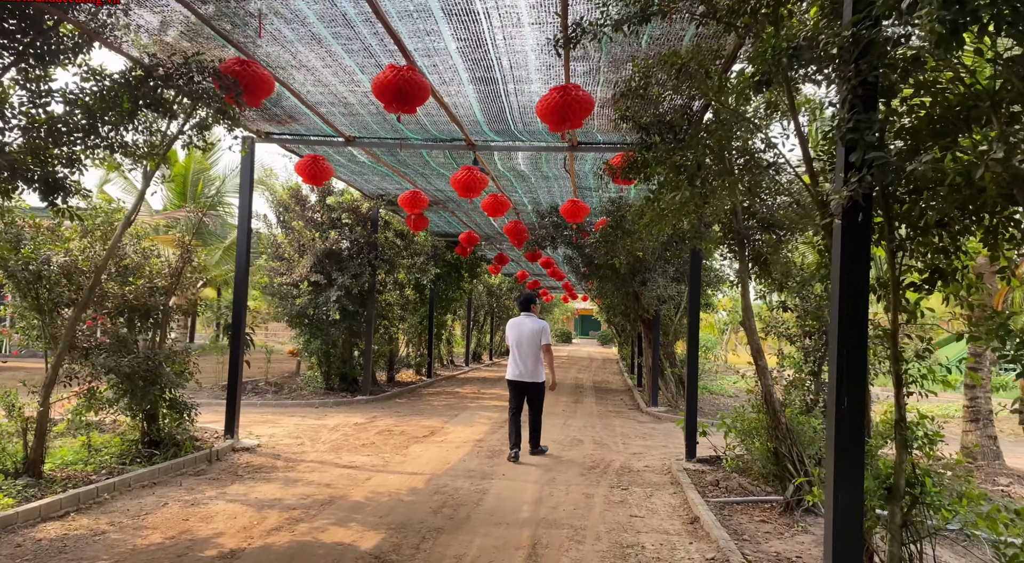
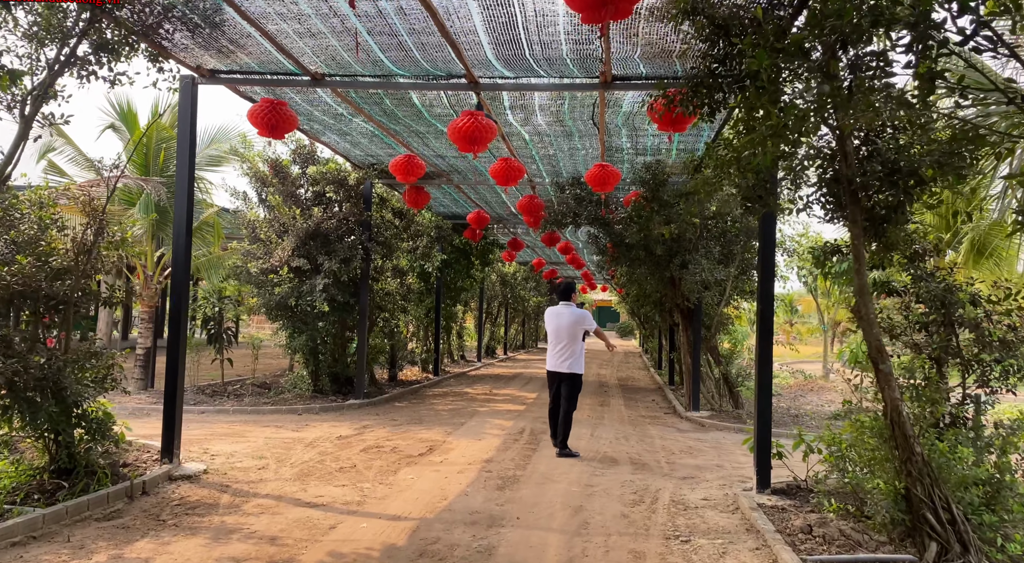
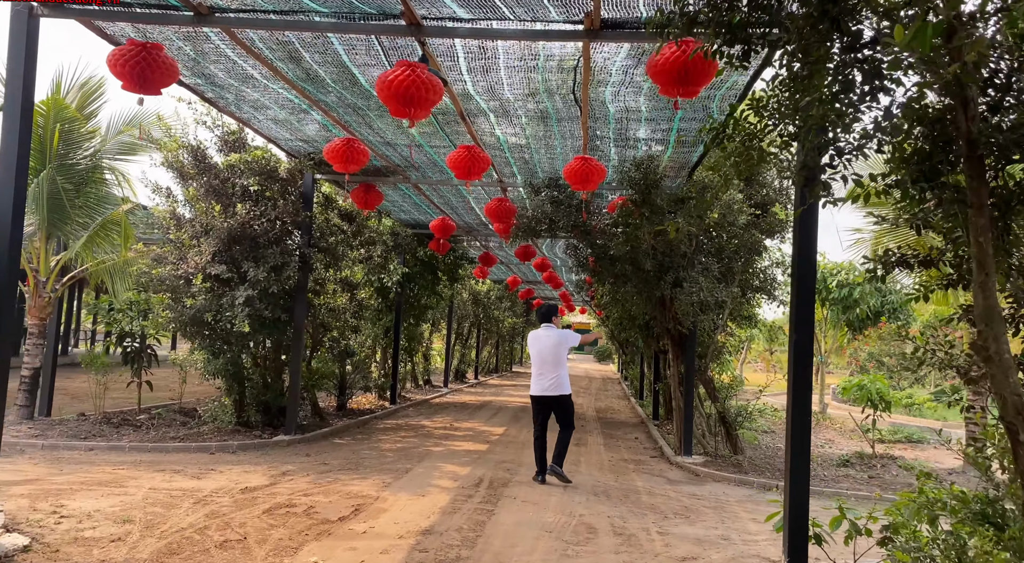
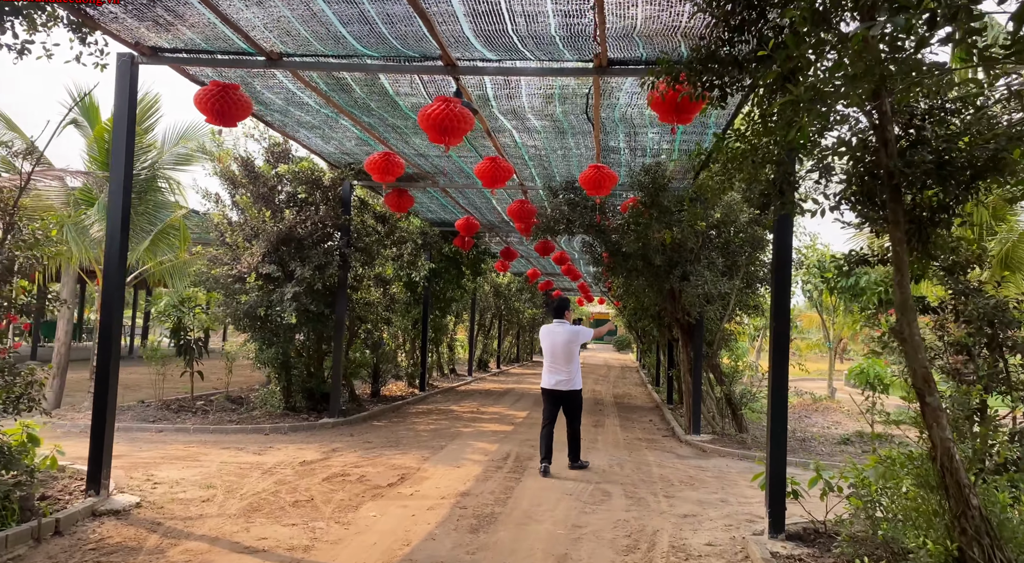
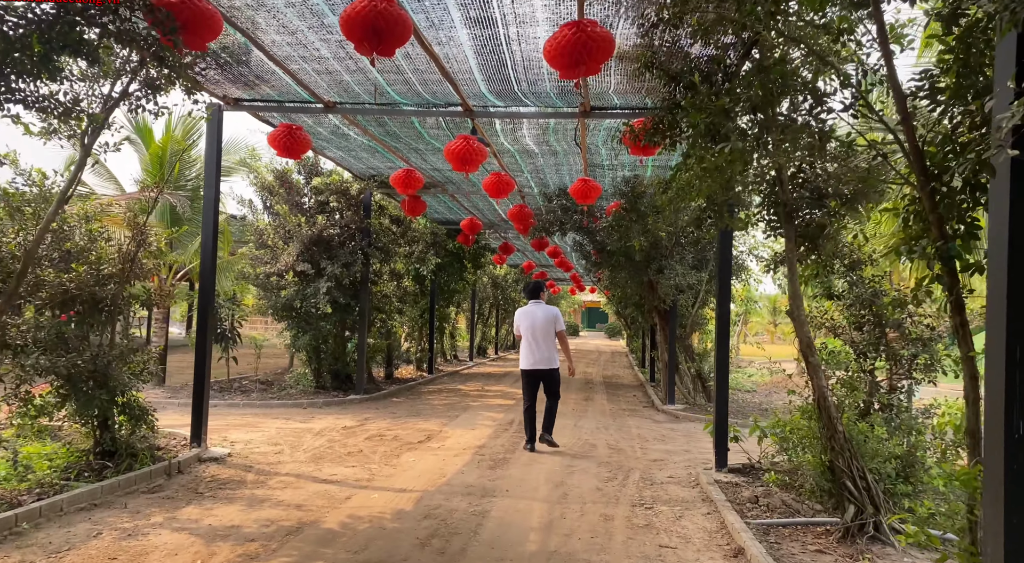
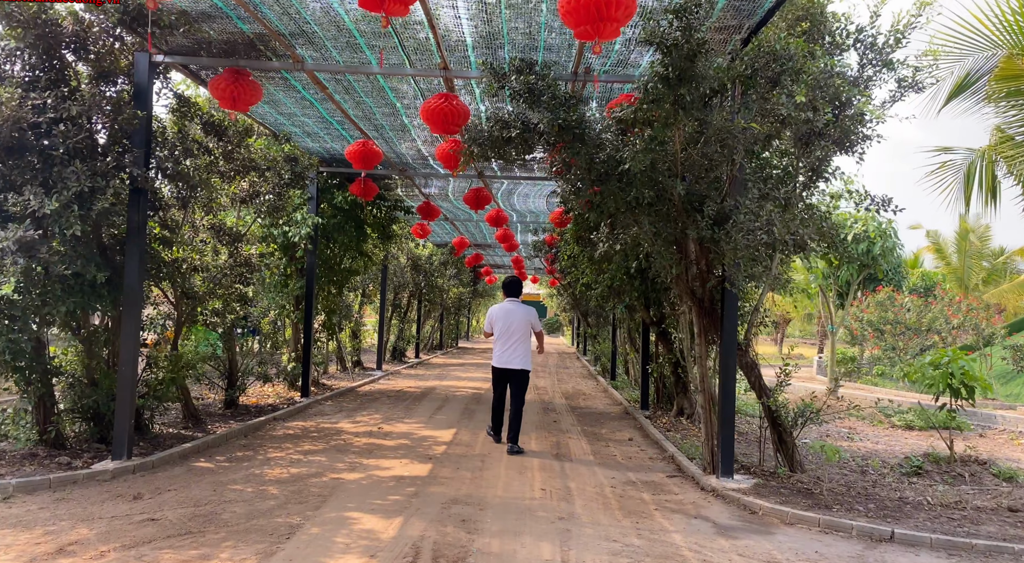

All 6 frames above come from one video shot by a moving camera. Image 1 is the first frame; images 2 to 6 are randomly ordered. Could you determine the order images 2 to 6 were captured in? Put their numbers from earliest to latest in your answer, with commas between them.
5, 2, 4, 3, 6
